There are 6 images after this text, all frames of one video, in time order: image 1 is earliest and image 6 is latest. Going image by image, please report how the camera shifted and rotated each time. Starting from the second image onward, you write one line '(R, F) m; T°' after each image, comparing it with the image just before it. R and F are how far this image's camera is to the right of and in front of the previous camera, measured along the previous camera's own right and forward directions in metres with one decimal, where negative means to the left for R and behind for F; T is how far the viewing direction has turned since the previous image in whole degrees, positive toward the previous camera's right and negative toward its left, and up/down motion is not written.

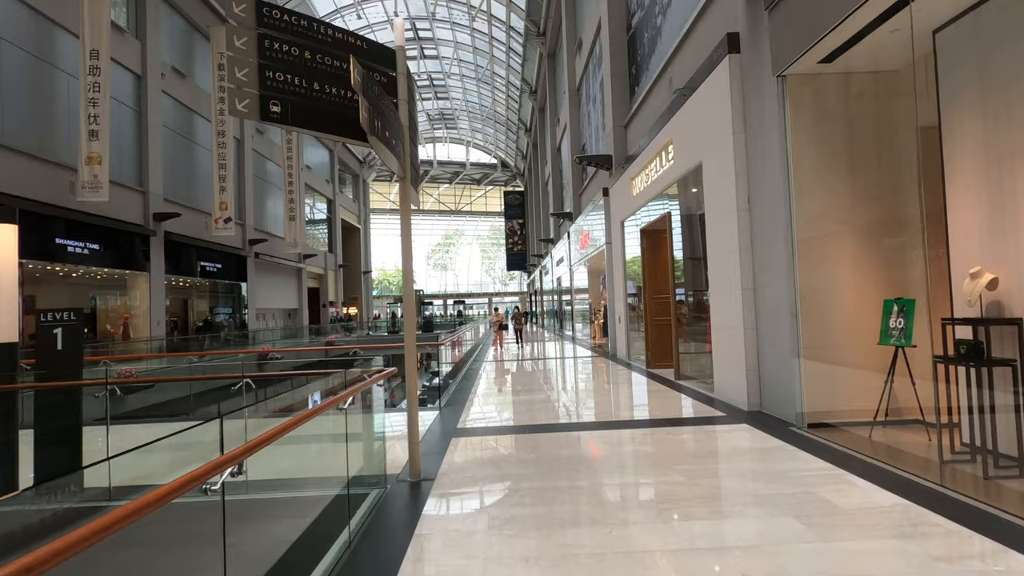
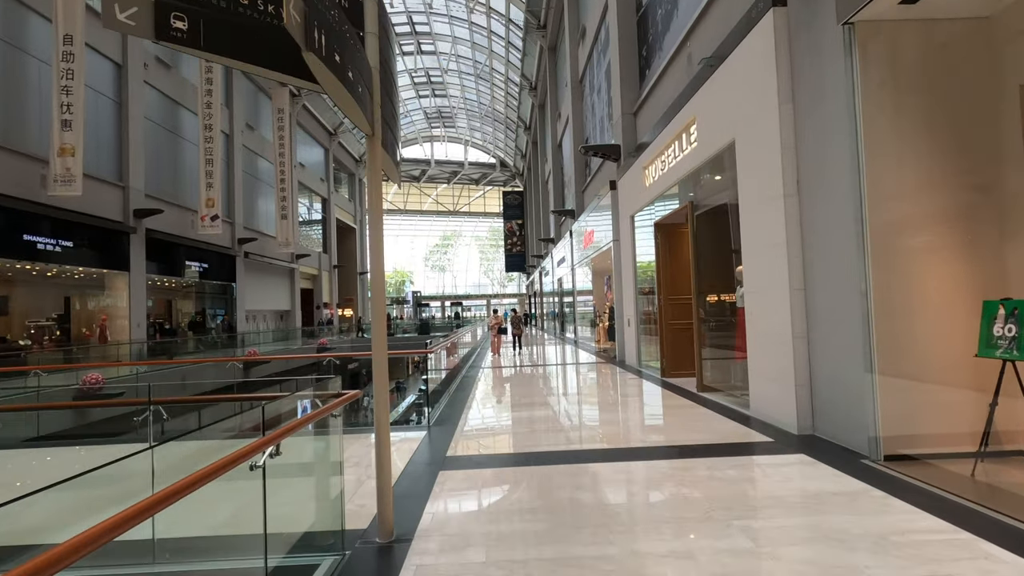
(0.0, +0.9) m; 0°
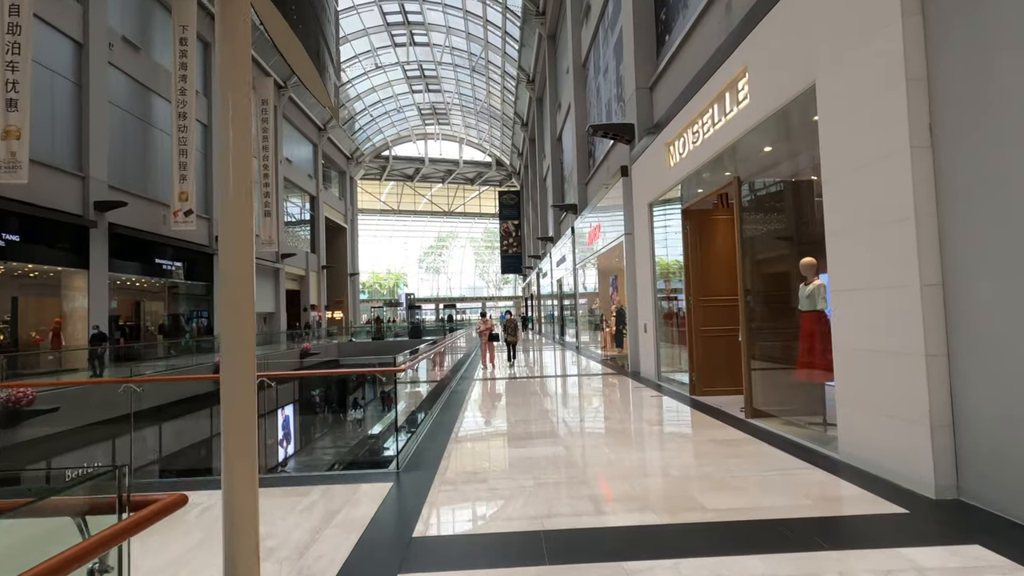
(0.0, +1.4) m; +1°
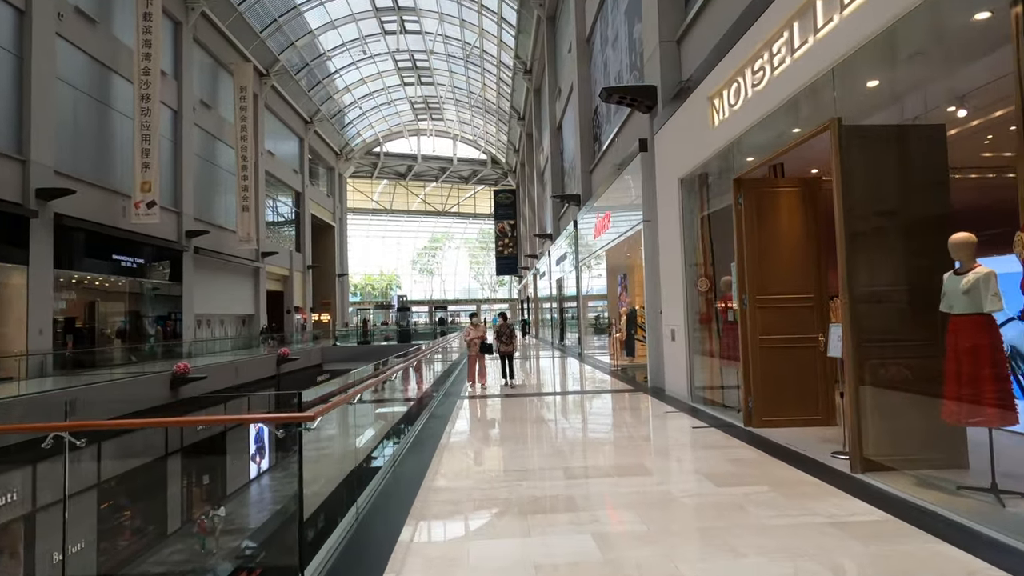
(0.0, +1.7) m; +1°
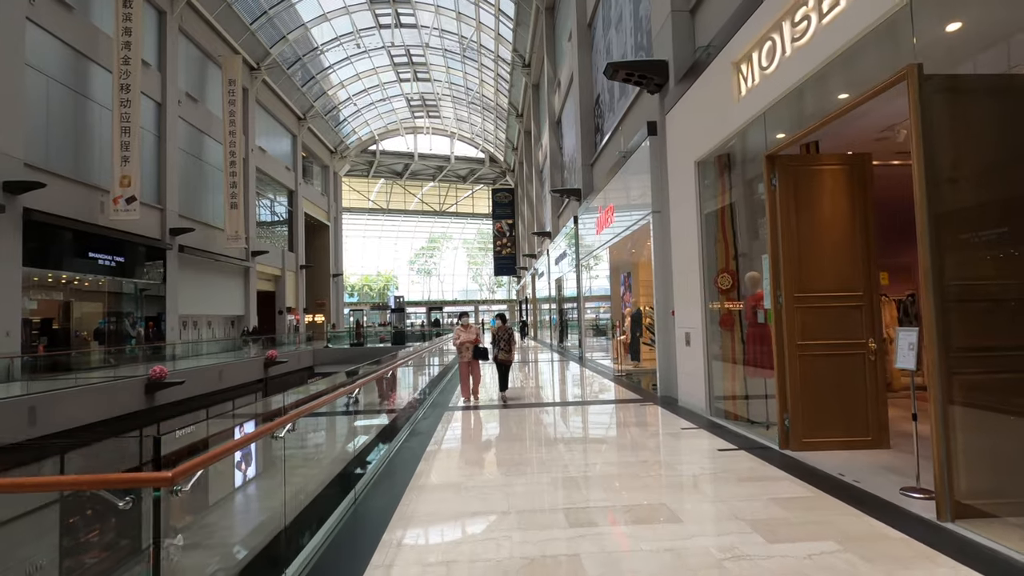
(+0.1, +0.8) m; 0°
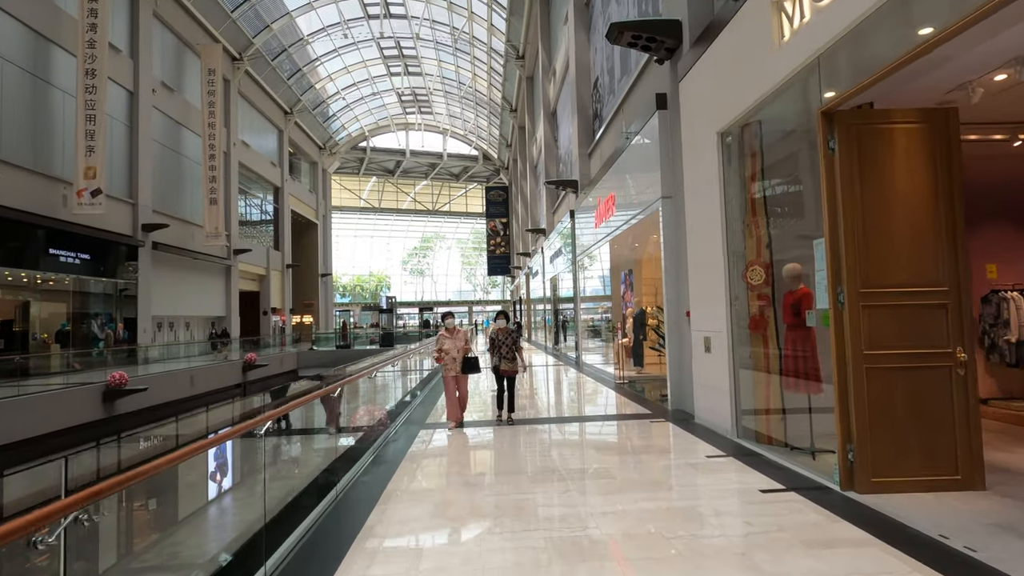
(+0.1, +1.0) m; +1°
